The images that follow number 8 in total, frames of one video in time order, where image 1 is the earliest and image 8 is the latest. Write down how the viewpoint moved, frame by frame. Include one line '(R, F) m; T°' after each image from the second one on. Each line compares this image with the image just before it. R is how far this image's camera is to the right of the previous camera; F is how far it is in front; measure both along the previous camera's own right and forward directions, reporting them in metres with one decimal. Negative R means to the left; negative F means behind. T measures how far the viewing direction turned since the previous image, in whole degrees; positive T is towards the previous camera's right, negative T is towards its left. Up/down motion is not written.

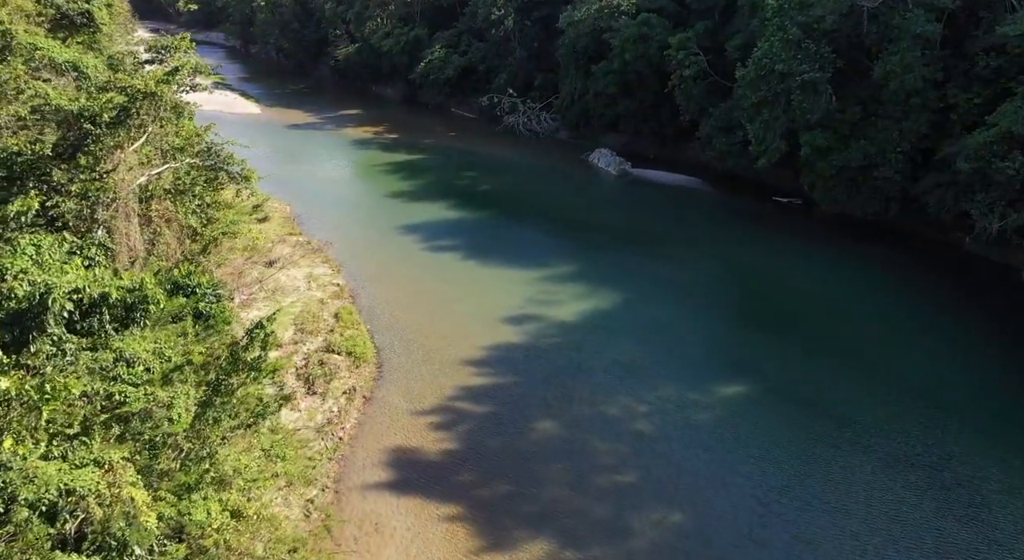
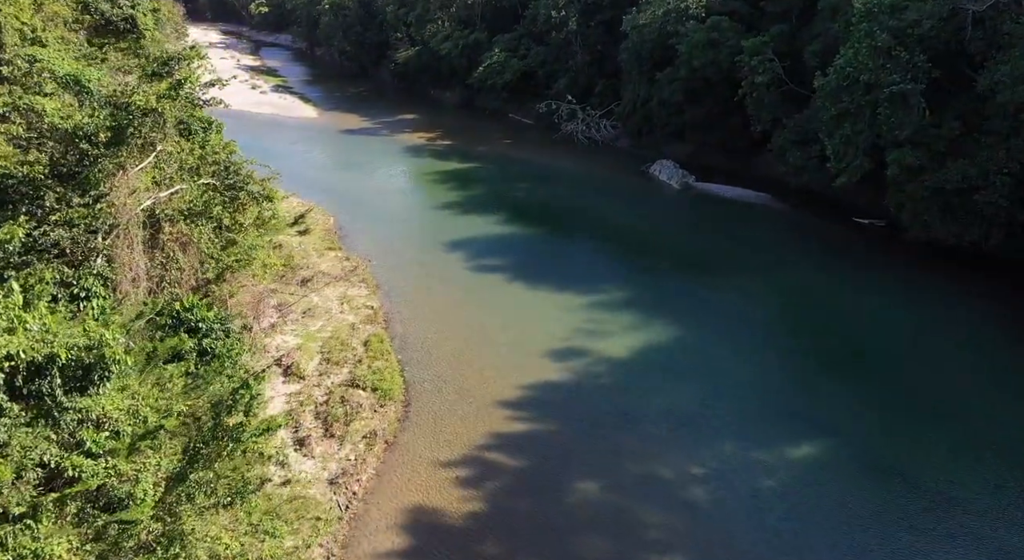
(+0.4, +1.9) m; -5°
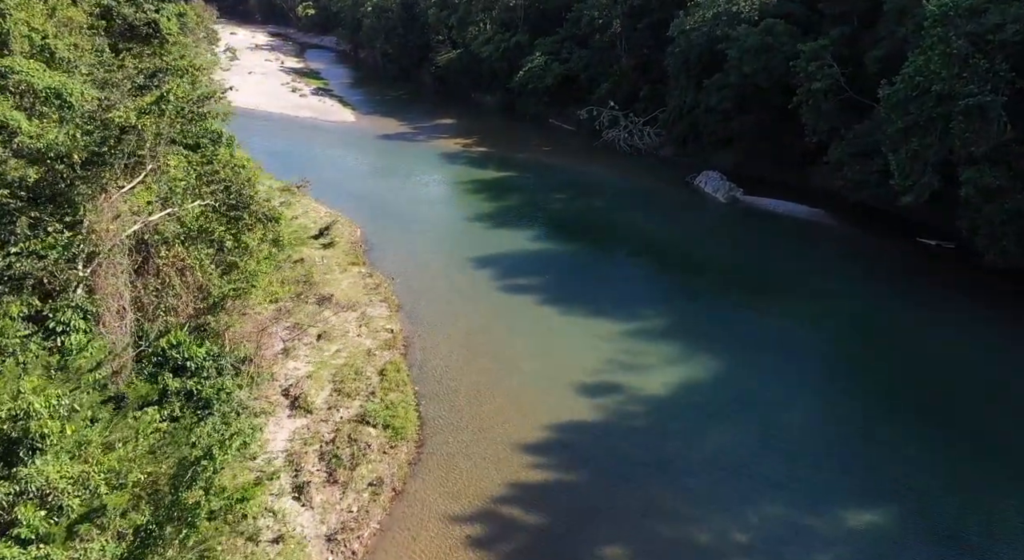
(+0.4, +1.6) m; -3°
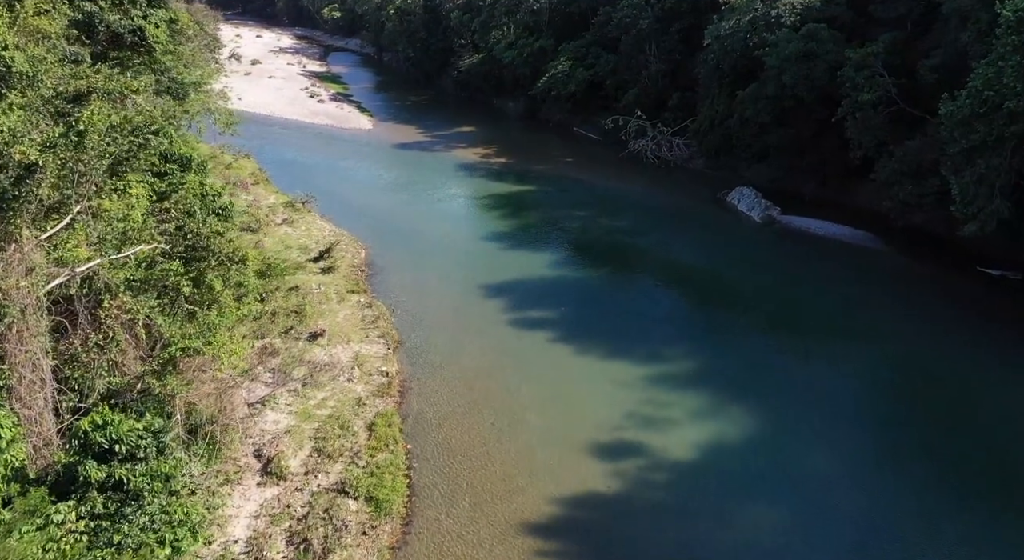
(+0.4, +2.3) m; -2°
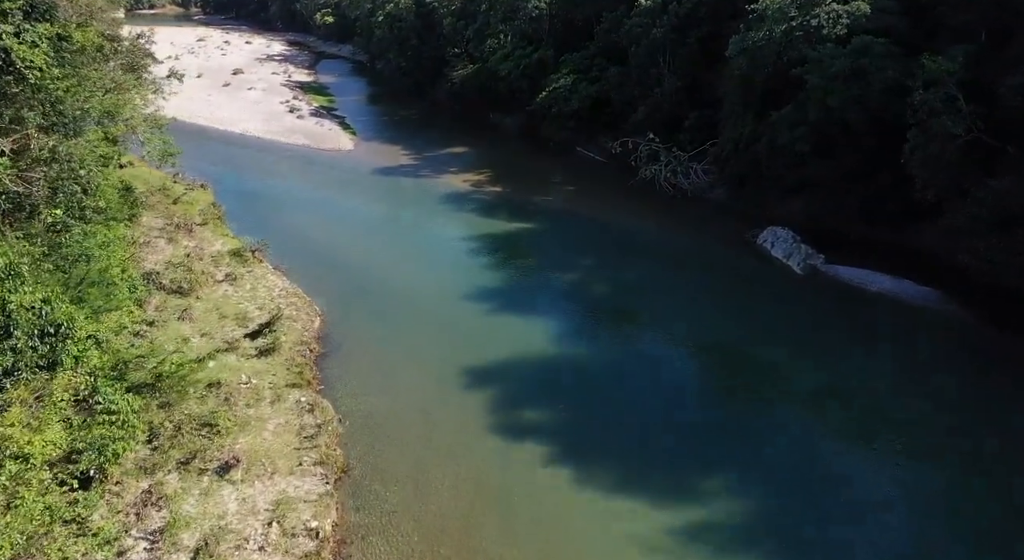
(+0.4, +5.4) m; 0°
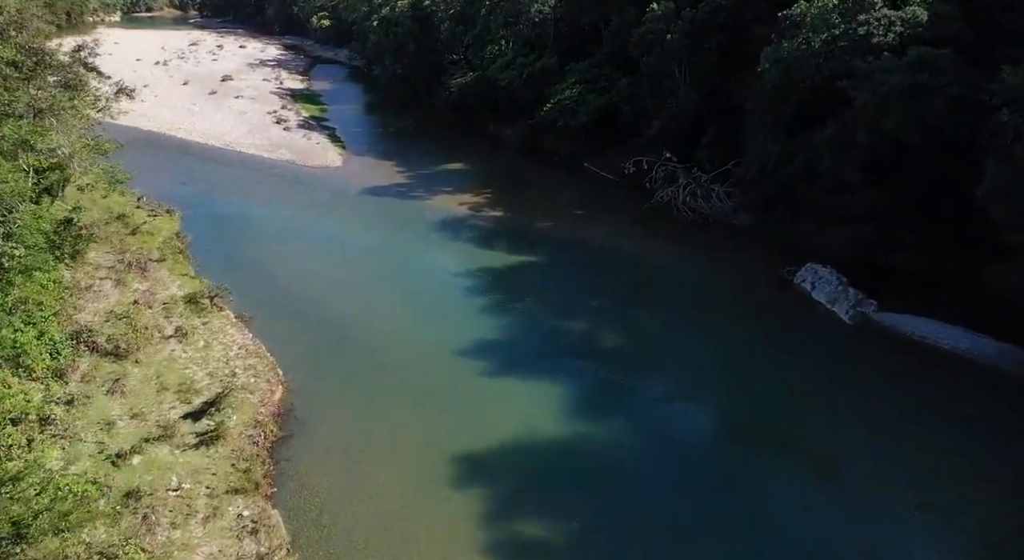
(+0.1, +3.9) m; 0°
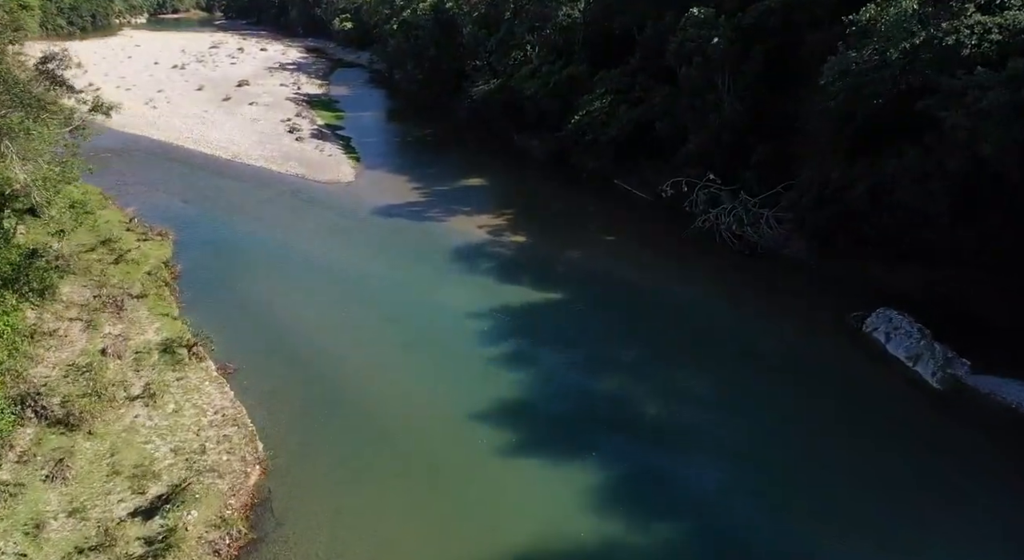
(0.0, +3.3) m; -2°
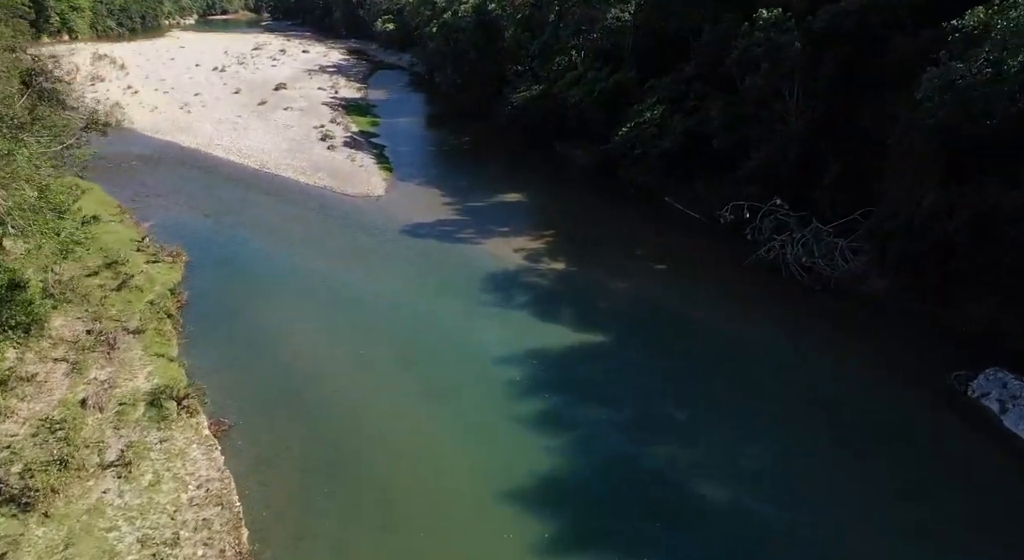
(+0.1, +3.0) m; -3°
